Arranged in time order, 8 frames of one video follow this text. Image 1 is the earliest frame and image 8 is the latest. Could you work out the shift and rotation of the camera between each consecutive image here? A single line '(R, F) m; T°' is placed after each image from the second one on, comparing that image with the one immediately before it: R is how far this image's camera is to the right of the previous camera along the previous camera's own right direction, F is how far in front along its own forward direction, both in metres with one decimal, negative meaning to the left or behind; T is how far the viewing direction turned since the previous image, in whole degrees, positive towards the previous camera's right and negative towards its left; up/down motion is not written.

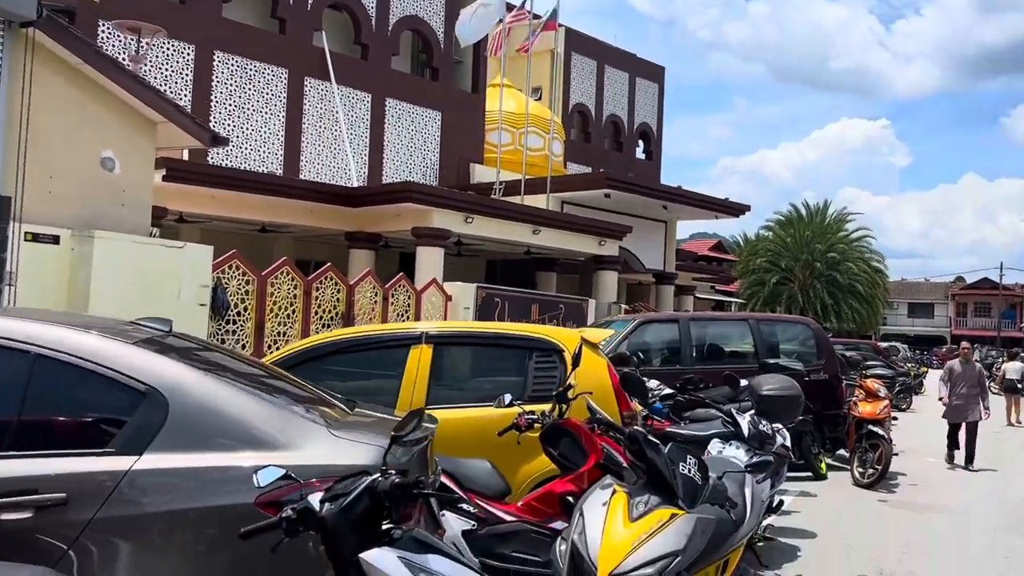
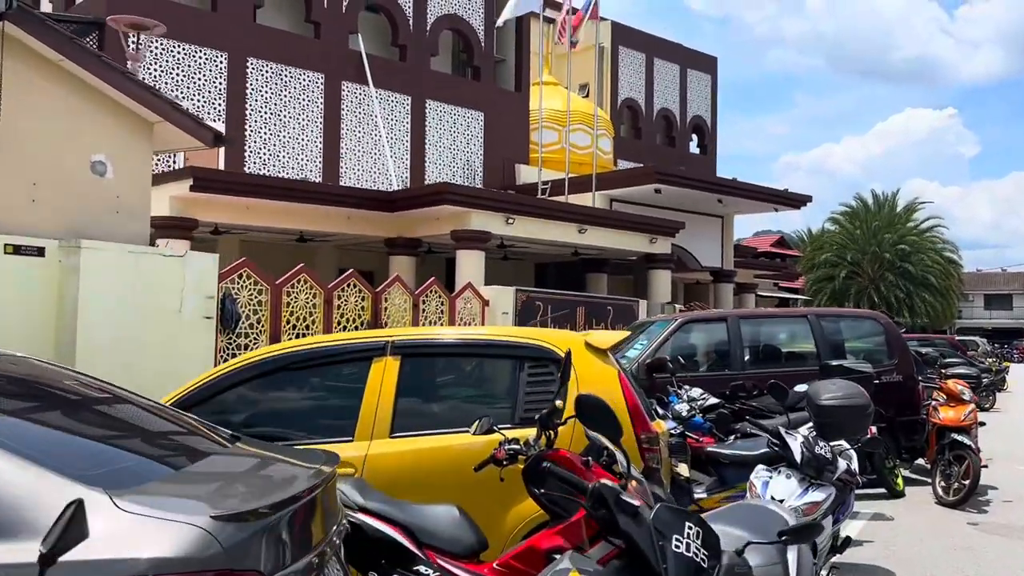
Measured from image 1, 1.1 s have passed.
(+0.3, +0.8) m; -4°
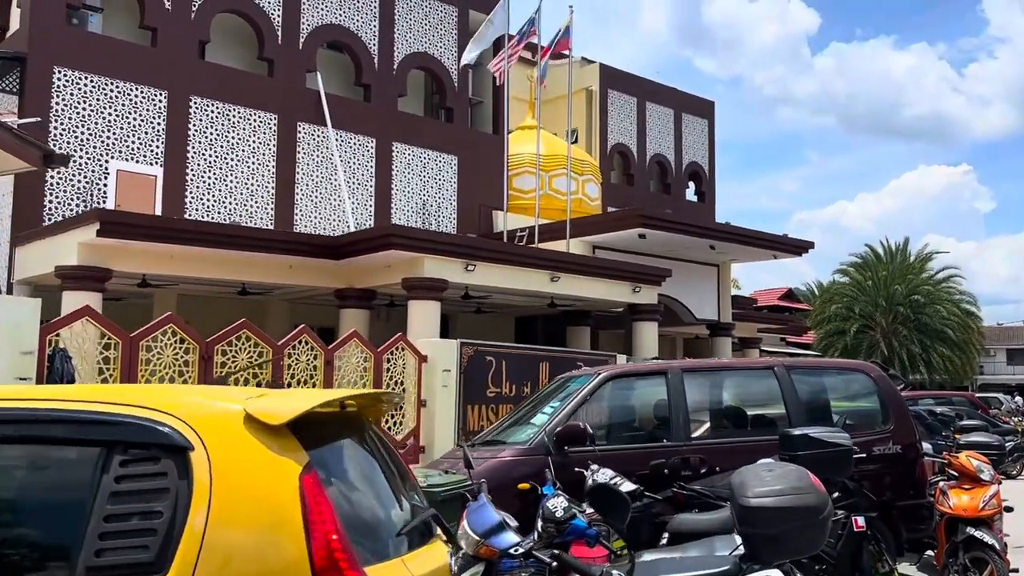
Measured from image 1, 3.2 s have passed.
(+0.8, +1.6) m; -1°
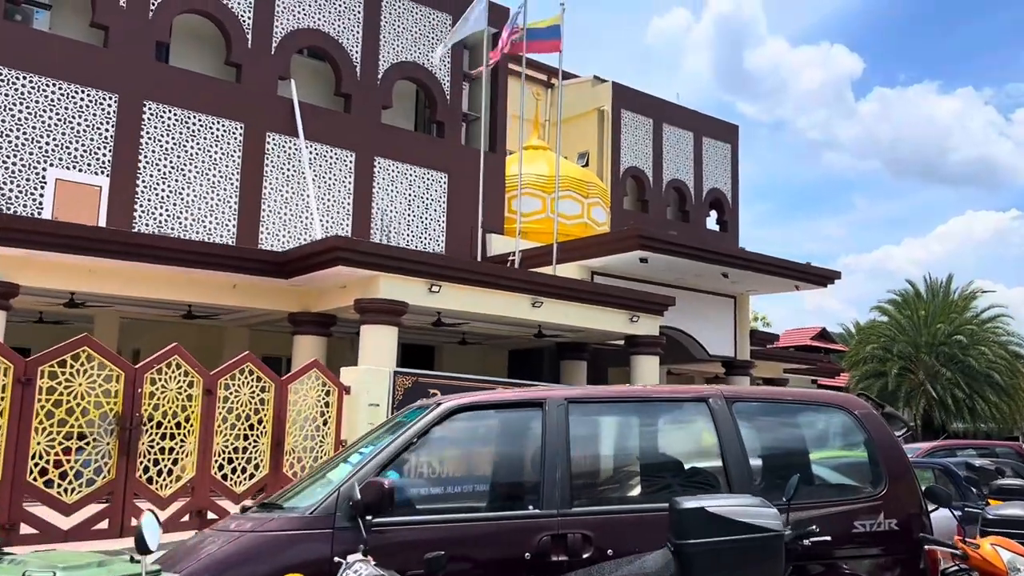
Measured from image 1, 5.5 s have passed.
(+0.9, +1.7) m; -3°
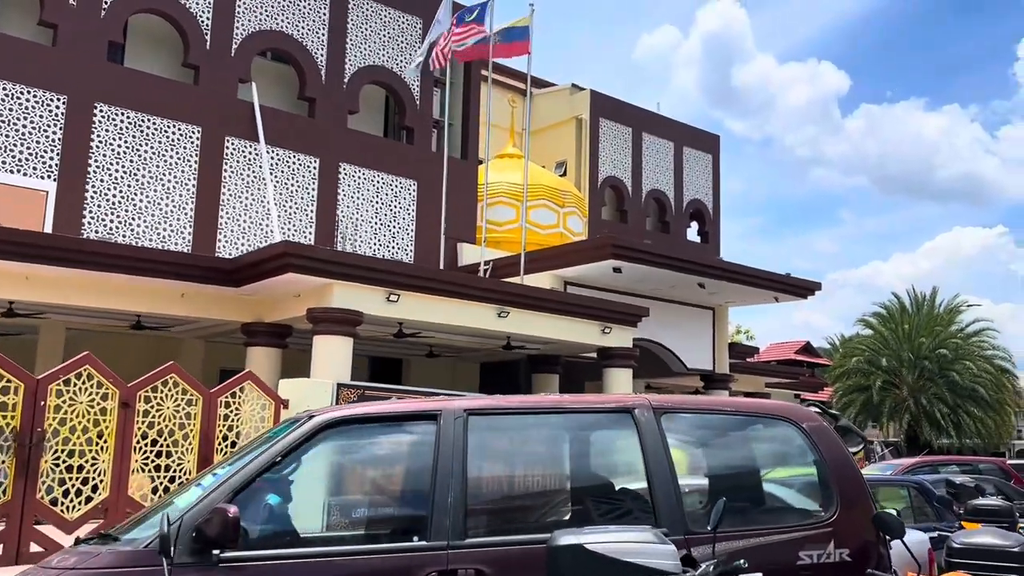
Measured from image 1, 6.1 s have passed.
(+0.3, +0.5) m; +1°
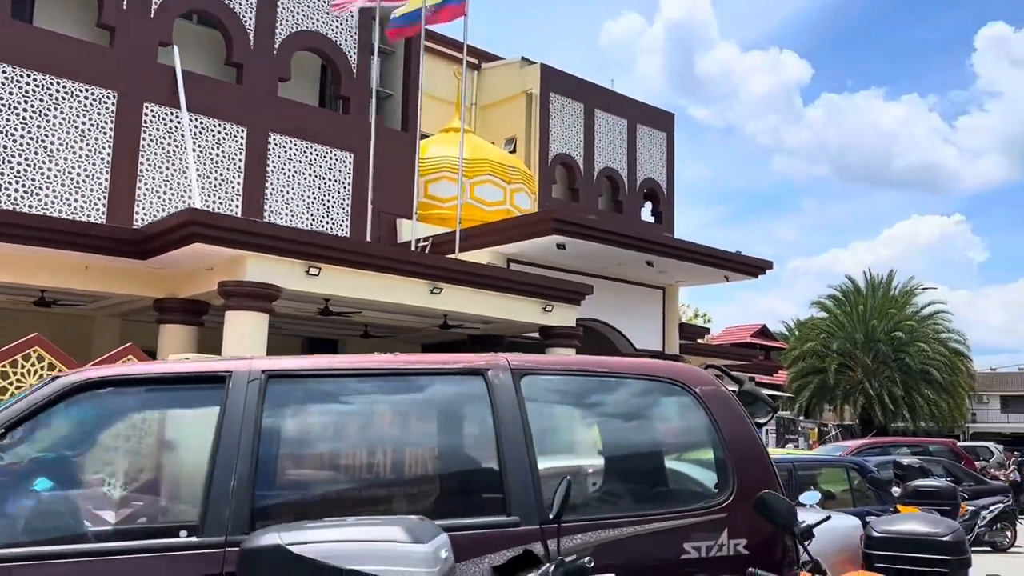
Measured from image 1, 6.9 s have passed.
(+0.4, +0.7) m; +2°
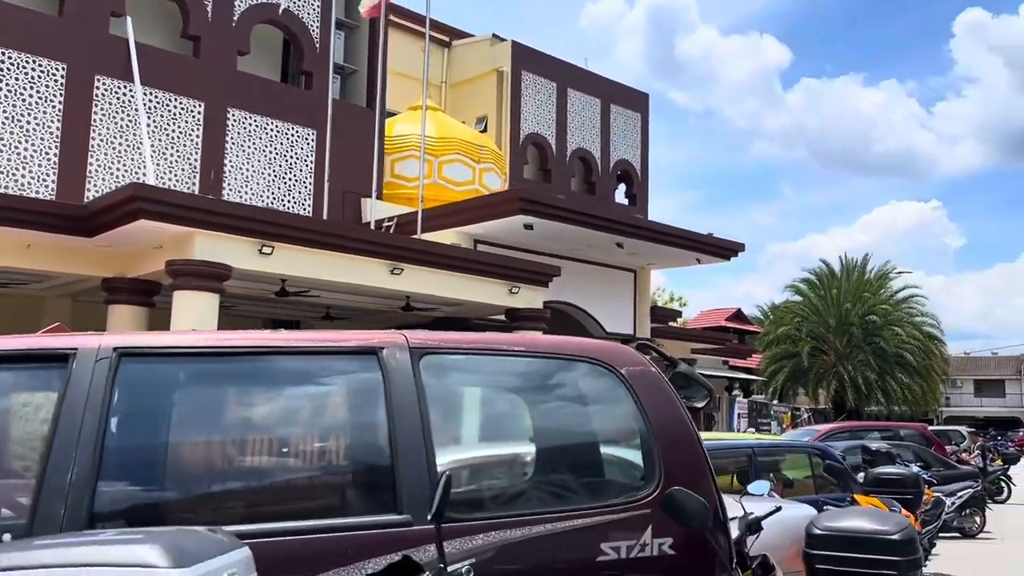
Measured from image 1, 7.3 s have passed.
(+0.2, +0.3) m; +1°
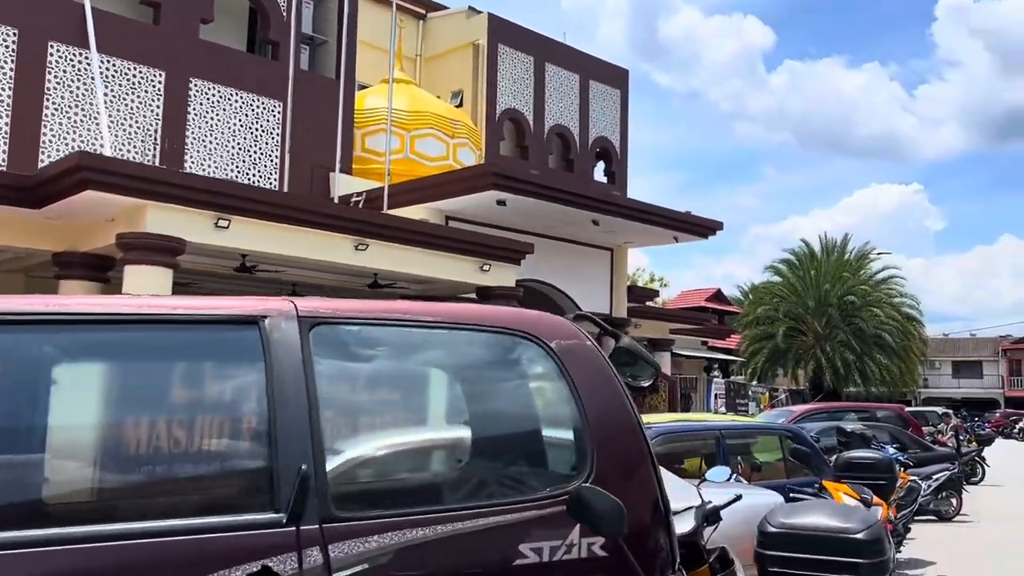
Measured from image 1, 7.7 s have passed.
(+0.2, +0.4) m; +1°
